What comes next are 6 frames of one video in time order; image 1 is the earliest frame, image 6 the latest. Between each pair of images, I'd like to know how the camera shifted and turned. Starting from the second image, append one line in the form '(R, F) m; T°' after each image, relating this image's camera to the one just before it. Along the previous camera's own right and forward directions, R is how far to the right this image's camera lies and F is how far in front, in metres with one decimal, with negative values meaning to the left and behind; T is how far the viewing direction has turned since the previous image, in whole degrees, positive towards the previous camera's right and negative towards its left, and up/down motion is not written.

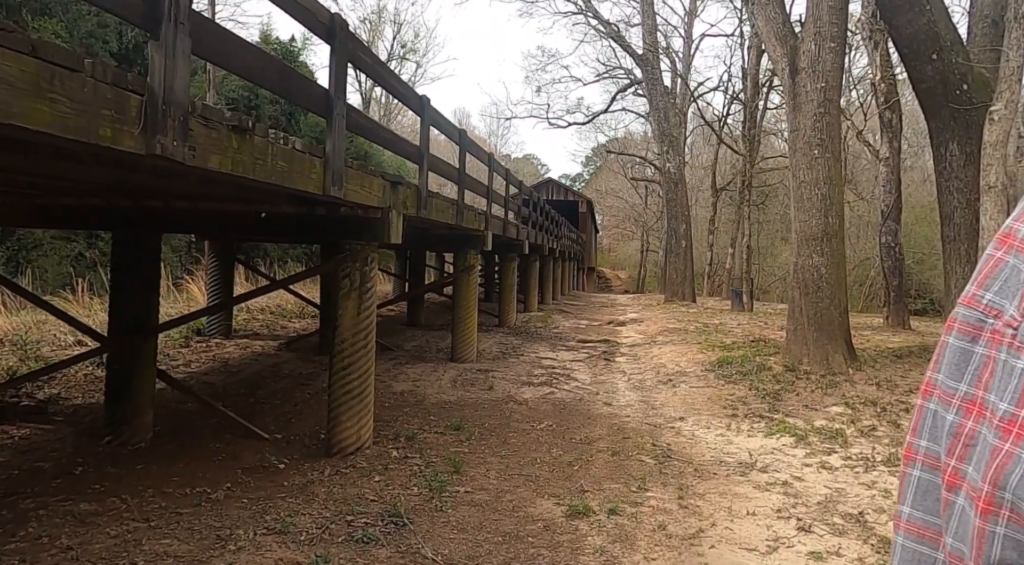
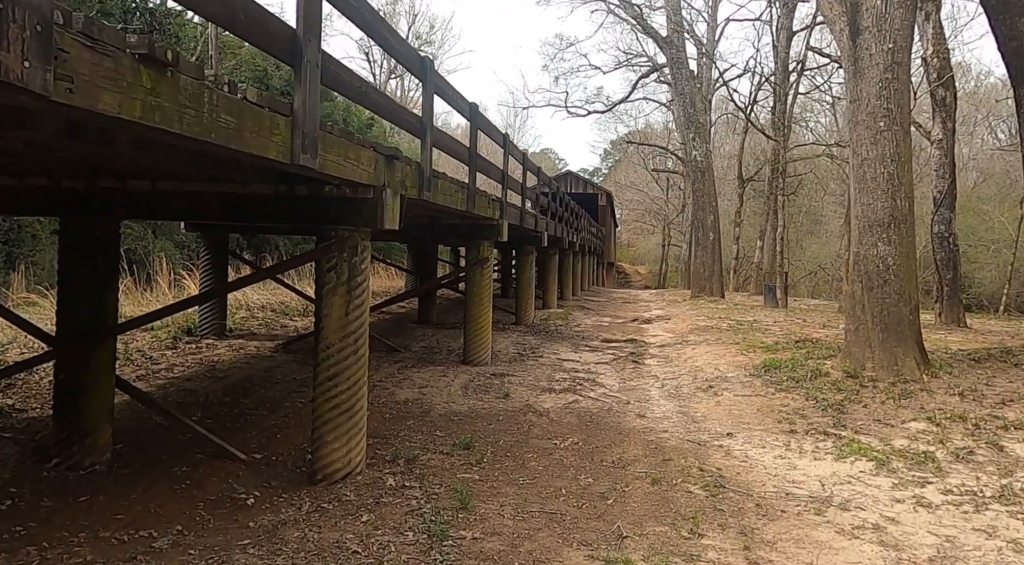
(0.0, +1.0) m; -1°
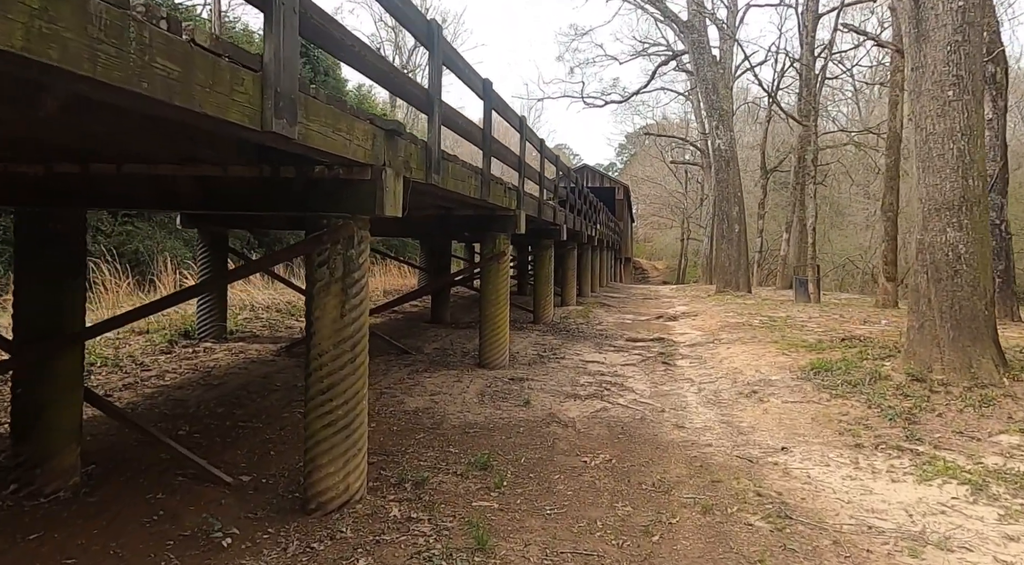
(0.0, +0.7) m; -1°
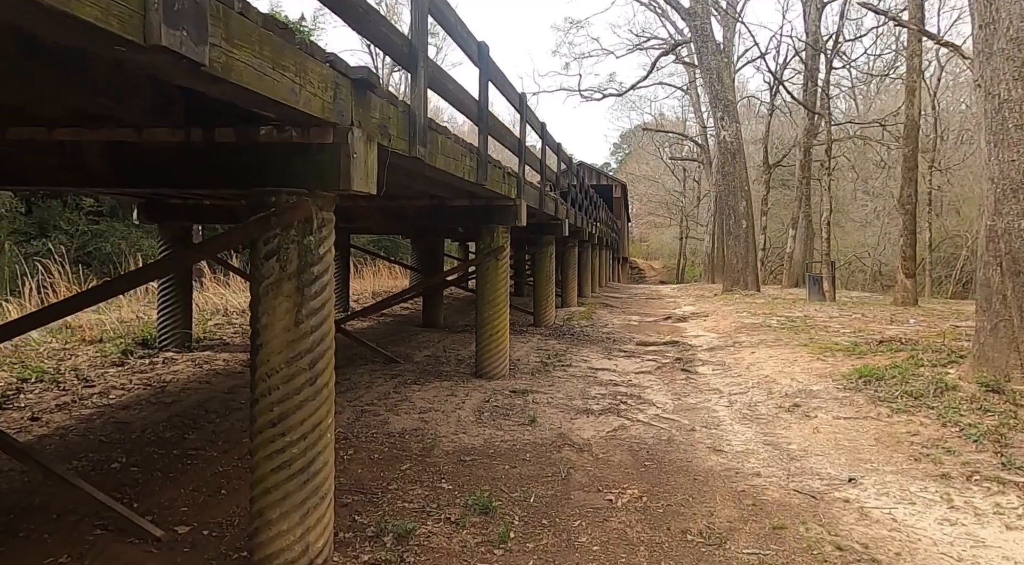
(-0.1, +1.0) m; 0°
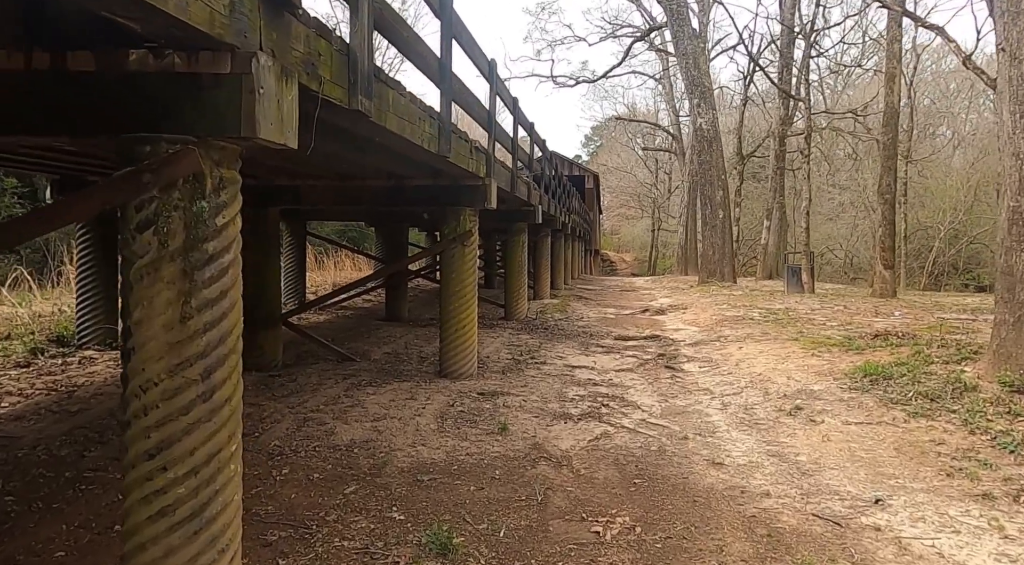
(0.0, +0.7) m; +2°
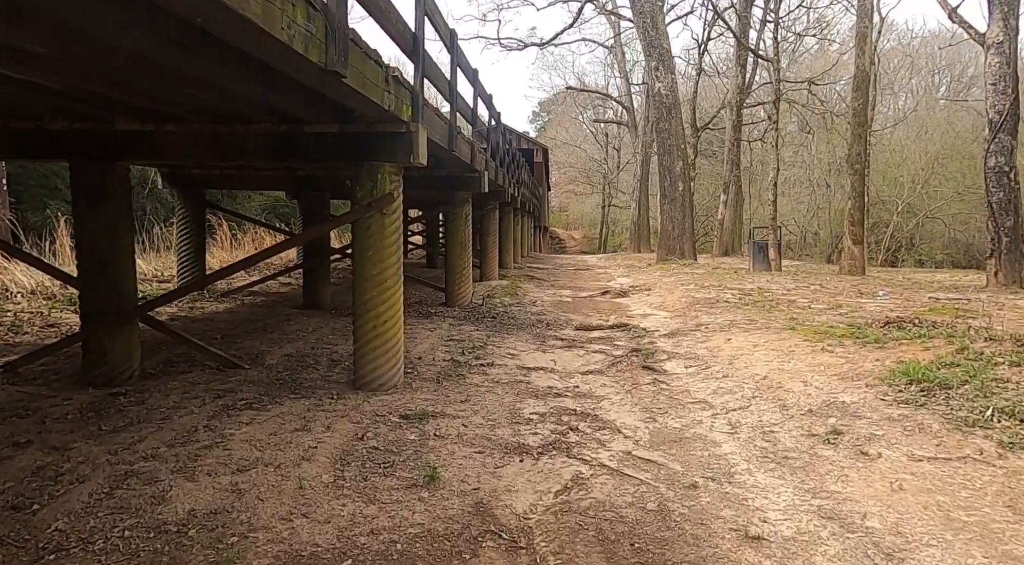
(+0.1, +1.6) m; +4°
